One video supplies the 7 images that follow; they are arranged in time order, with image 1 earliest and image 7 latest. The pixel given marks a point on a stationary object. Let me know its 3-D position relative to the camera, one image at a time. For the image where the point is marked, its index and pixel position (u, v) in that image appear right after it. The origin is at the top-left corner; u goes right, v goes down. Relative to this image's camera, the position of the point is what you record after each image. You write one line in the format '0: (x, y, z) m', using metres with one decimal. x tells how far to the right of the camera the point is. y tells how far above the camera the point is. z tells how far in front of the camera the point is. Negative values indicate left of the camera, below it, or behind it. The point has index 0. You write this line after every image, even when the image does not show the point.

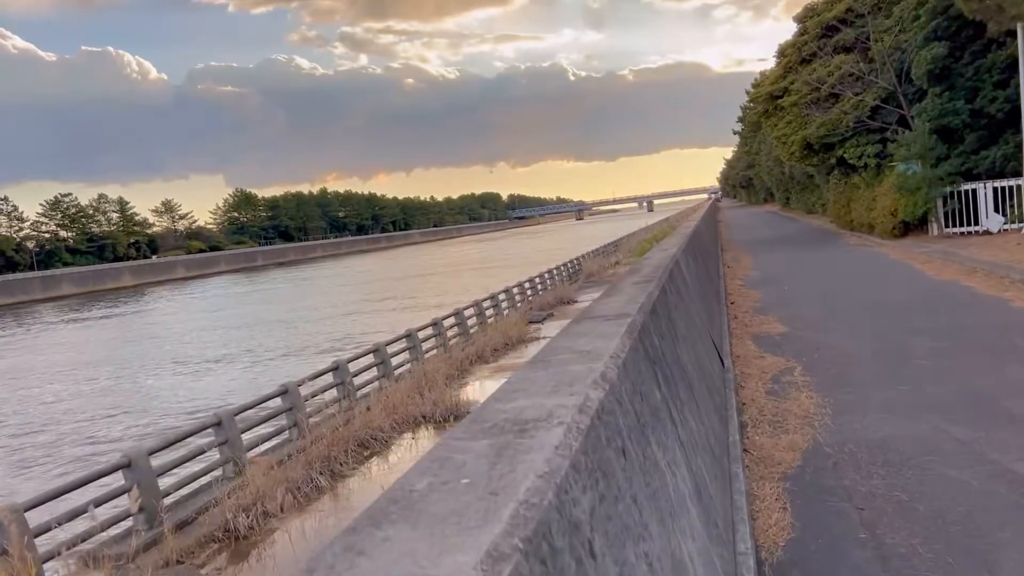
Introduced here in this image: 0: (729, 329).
0: (+2.8, -0.5, +10.9) m
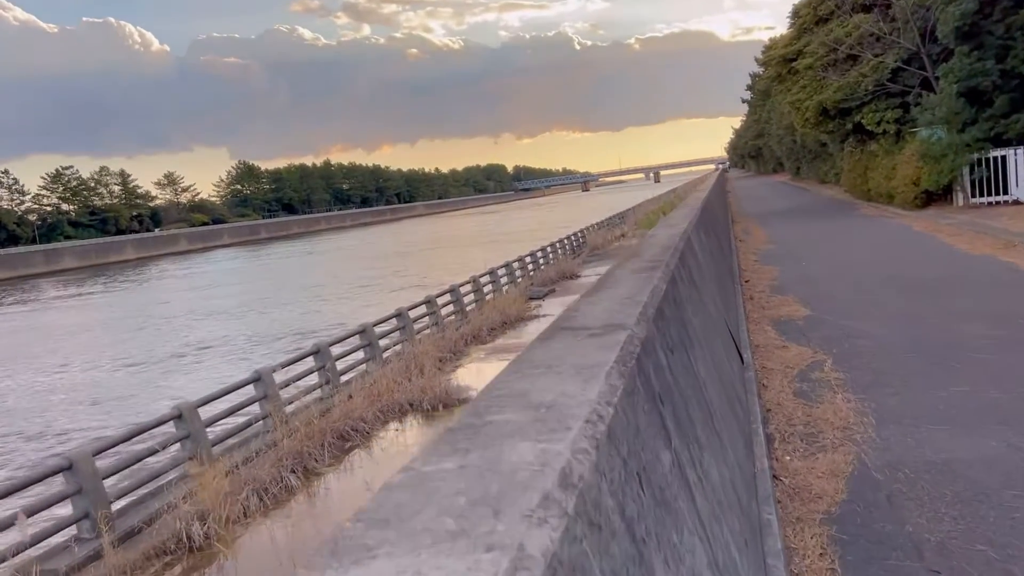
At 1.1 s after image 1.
0: (+2.7, -0.3, +9.7) m
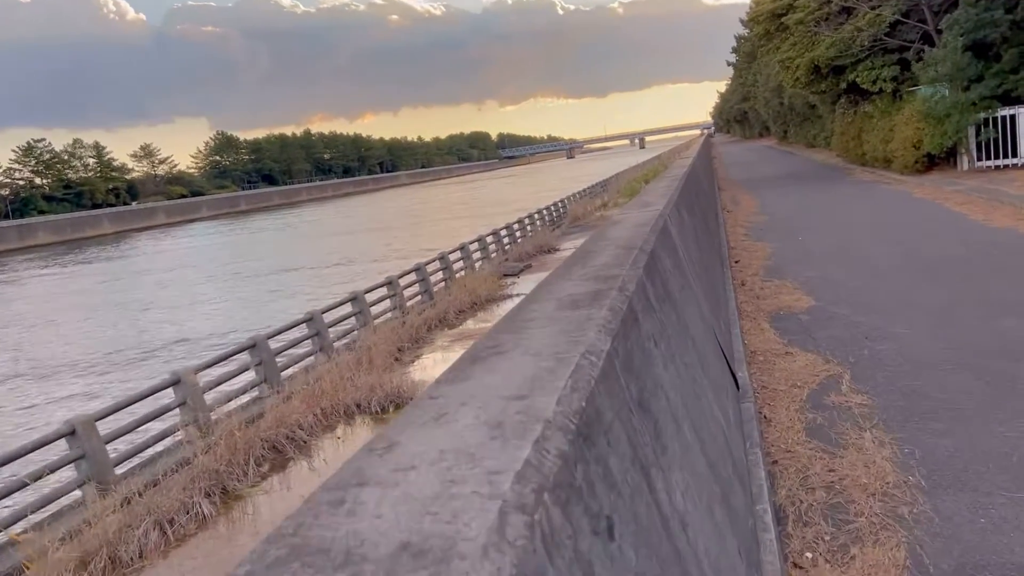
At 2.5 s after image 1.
0: (+2.1, -0.2, +8.1) m
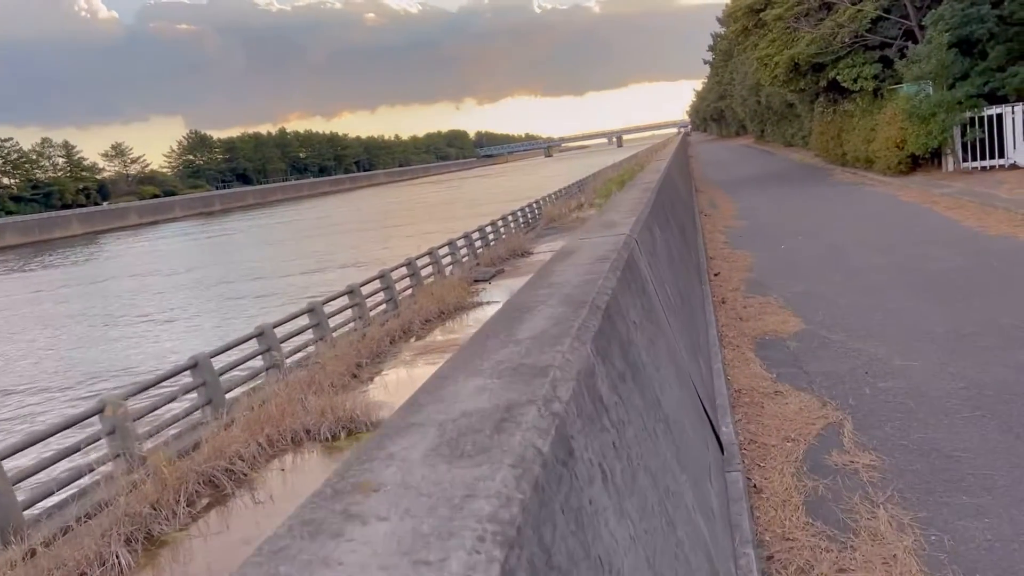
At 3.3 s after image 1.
0: (+1.7, -0.4, +7.2) m
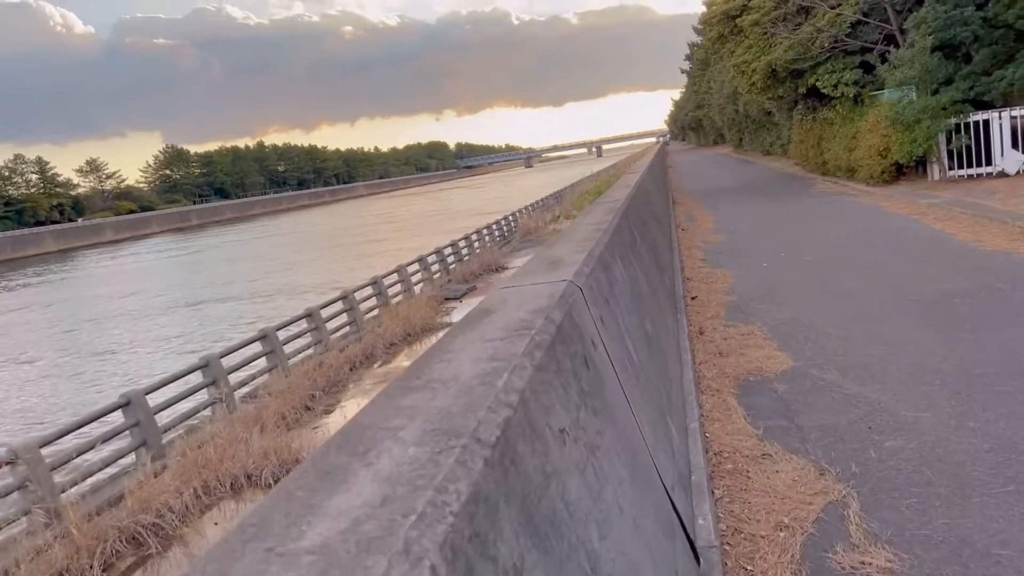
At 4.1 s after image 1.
0: (+1.4, -0.6, +6.3) m
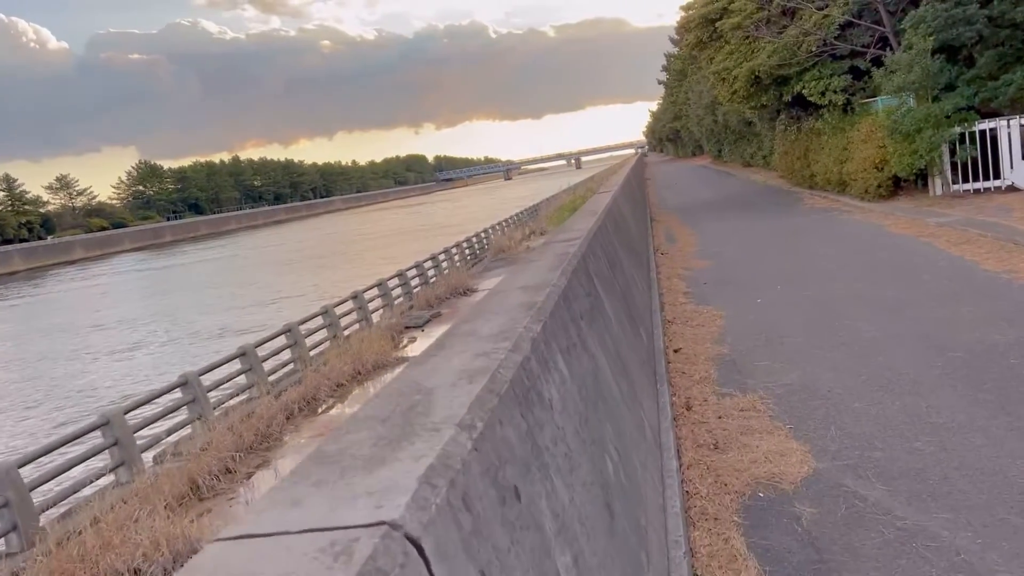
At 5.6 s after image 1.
0: (+0.9, -1.0, +4.5) m
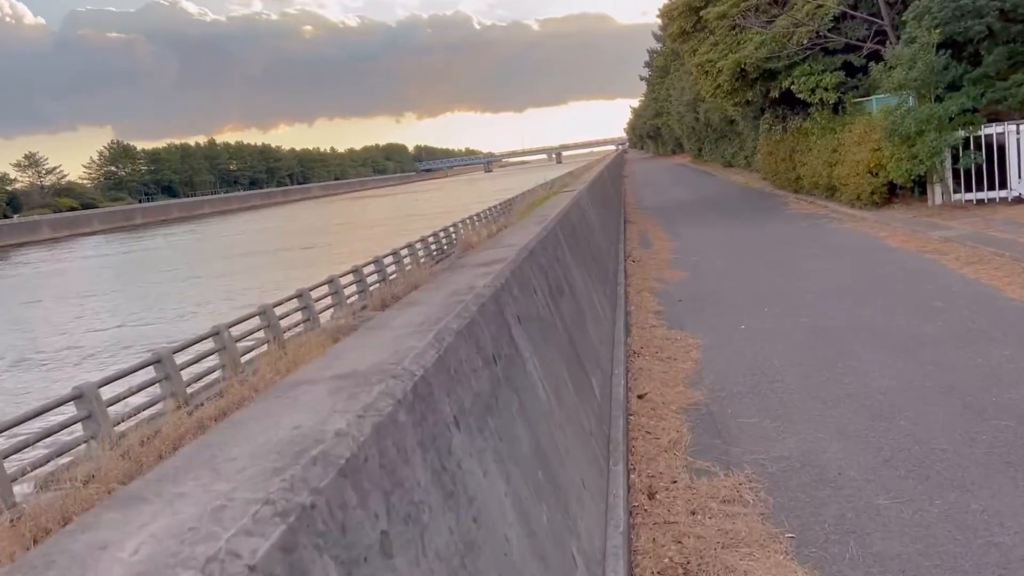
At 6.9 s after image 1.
0: (+0.4, -1.2, +2.9) m
